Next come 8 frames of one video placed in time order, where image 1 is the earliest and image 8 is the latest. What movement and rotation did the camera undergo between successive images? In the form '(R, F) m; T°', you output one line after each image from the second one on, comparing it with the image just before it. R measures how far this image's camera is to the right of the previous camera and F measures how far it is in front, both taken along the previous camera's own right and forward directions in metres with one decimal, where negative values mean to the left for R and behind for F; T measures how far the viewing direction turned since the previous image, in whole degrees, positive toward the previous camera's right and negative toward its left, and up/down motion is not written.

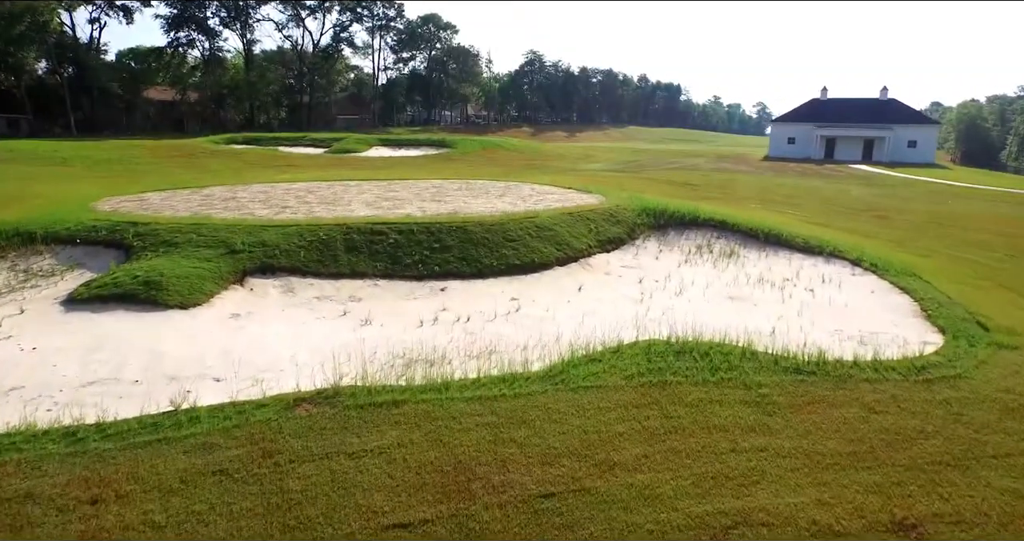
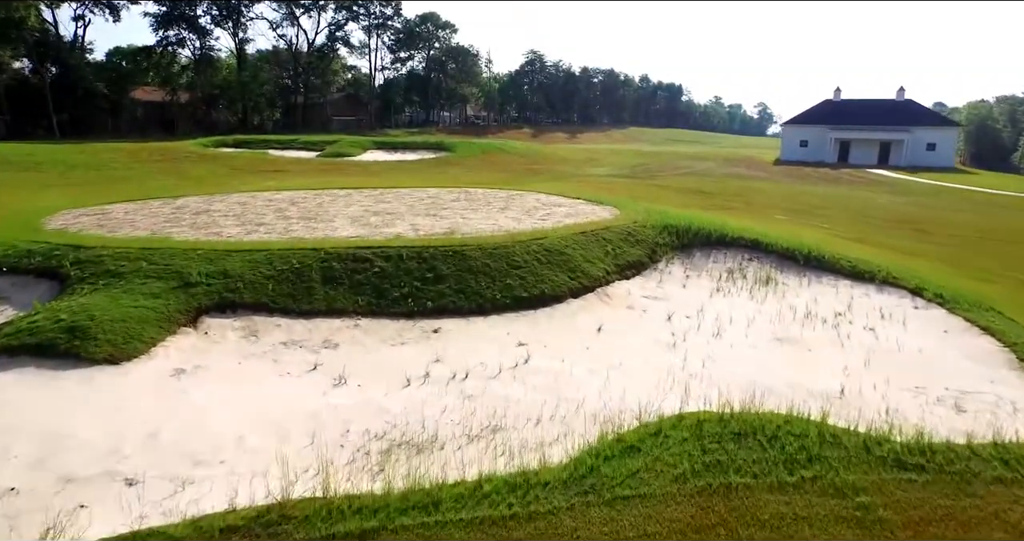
(-0.1, +2.2) m; 0°
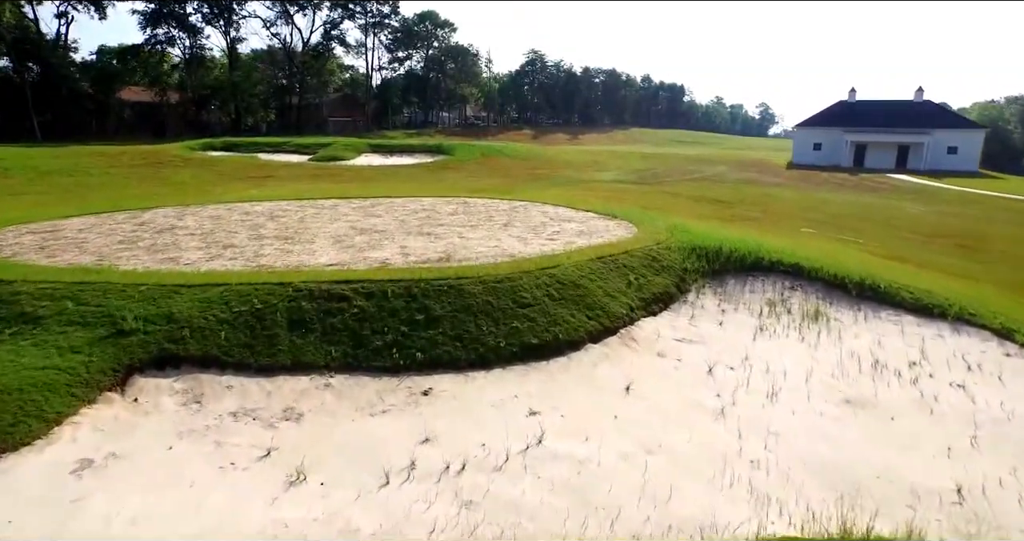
(-0.1, +2.2) m; 0°
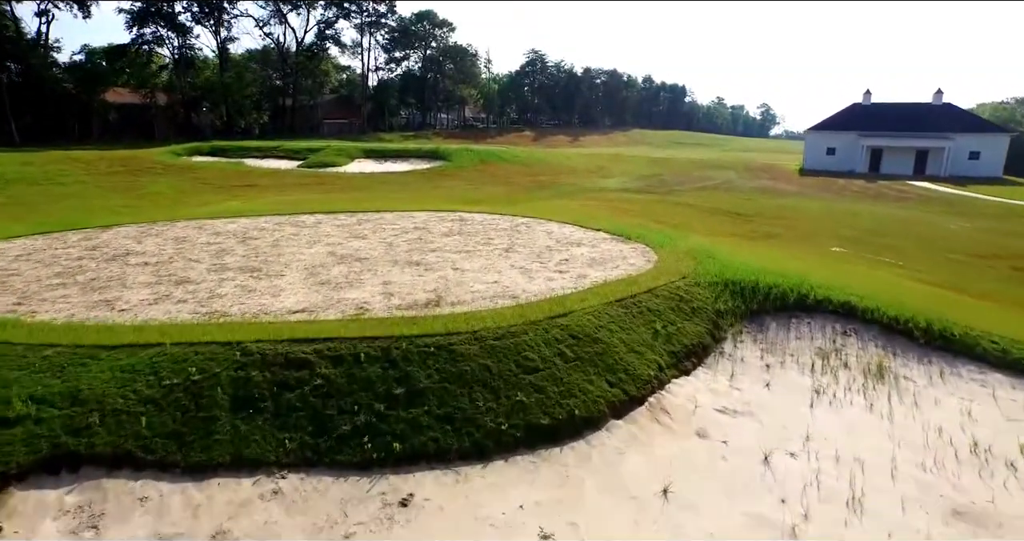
(-0.1, +2.2) m; 0°
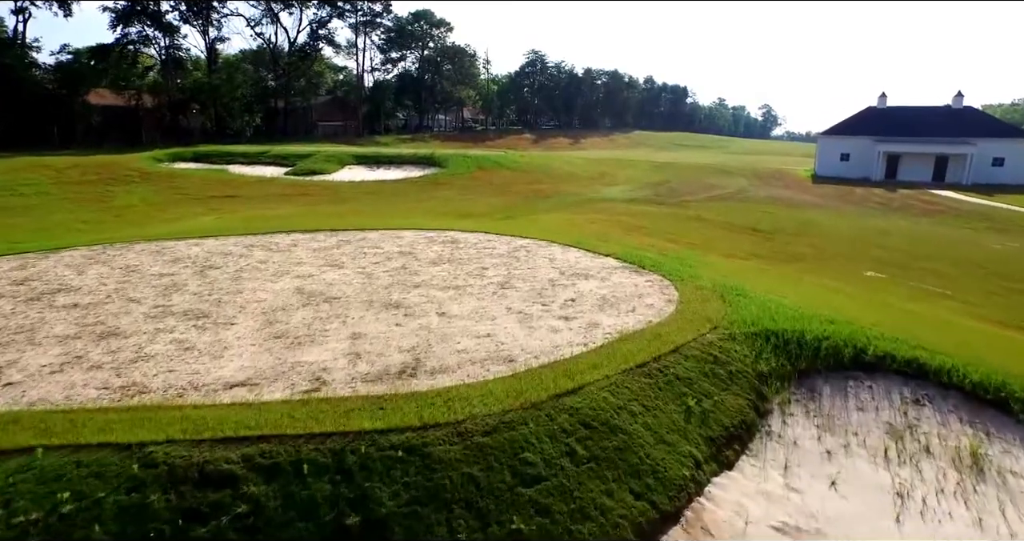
(+0.1, +2.2) m; 0°
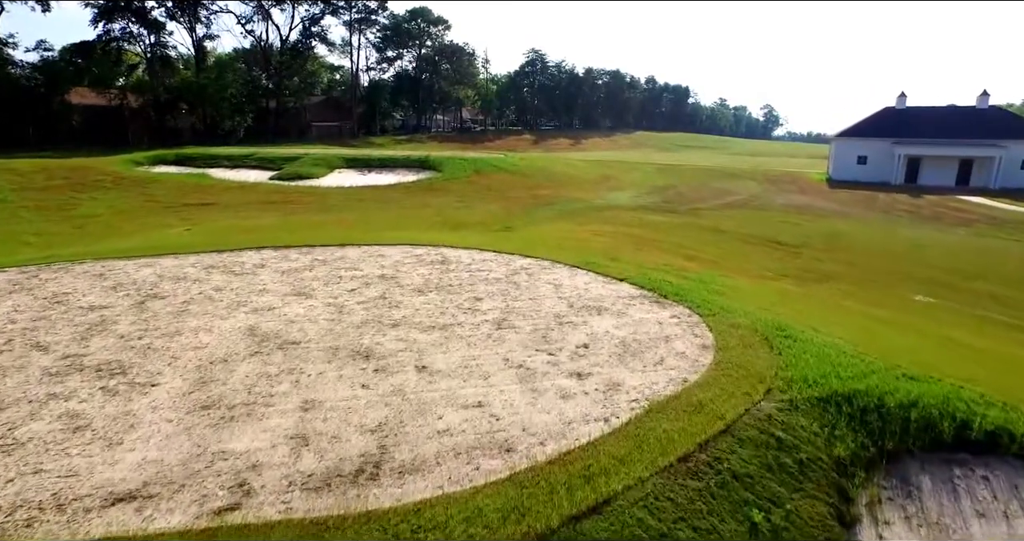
(0.0, +2.4) m; 0°
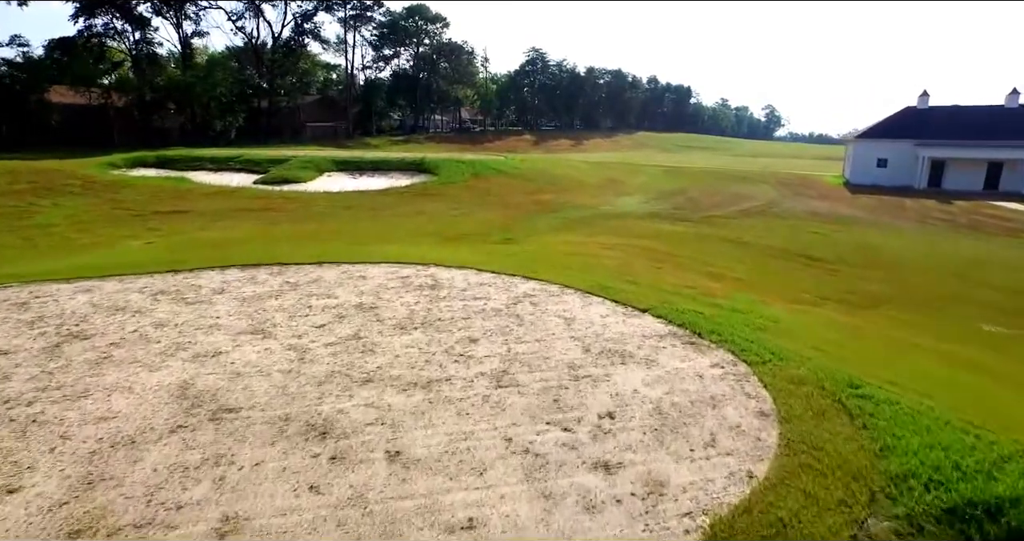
(0.0, +2.4) m; 0°
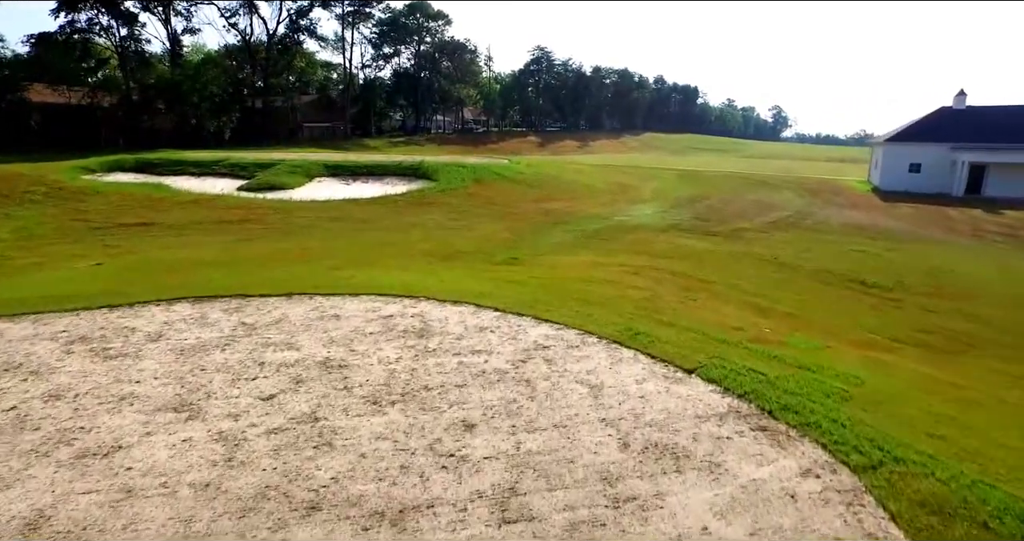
(-0.1, +2.8) m; 0°
